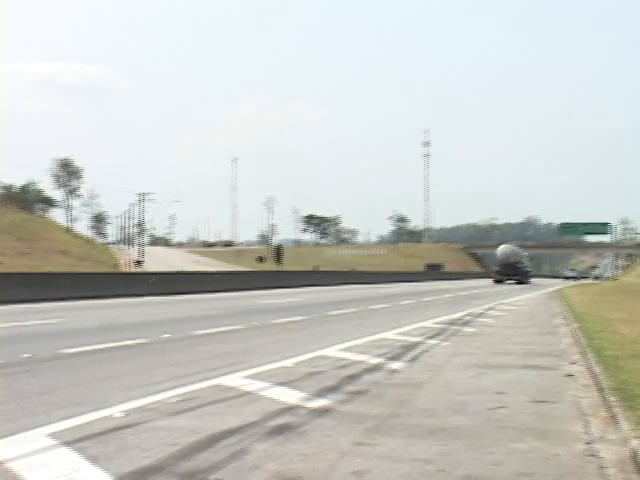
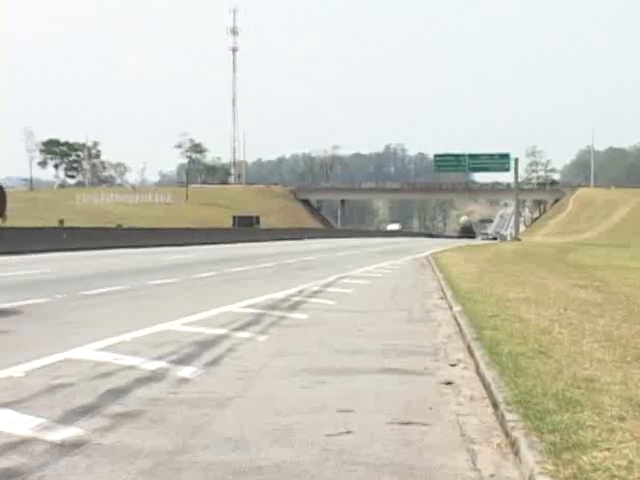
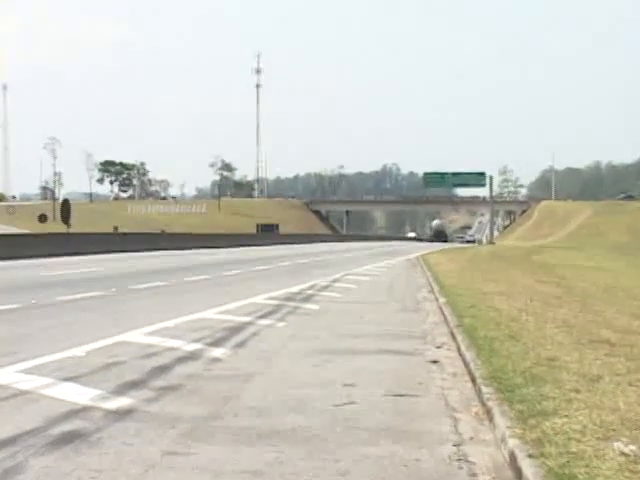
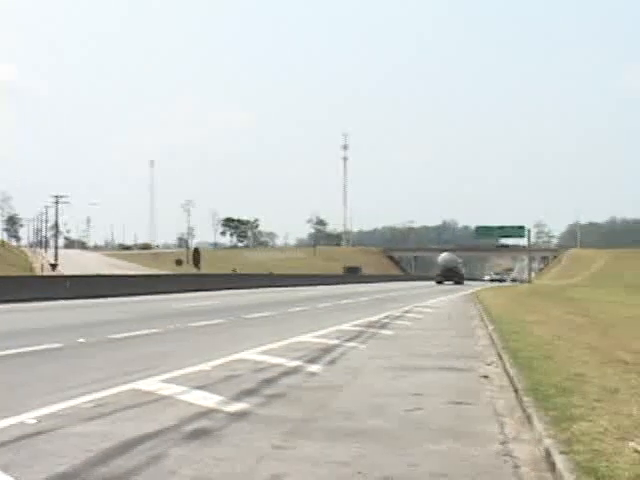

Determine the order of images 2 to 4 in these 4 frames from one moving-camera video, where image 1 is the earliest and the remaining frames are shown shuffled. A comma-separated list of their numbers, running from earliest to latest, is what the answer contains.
4, 3, 2
